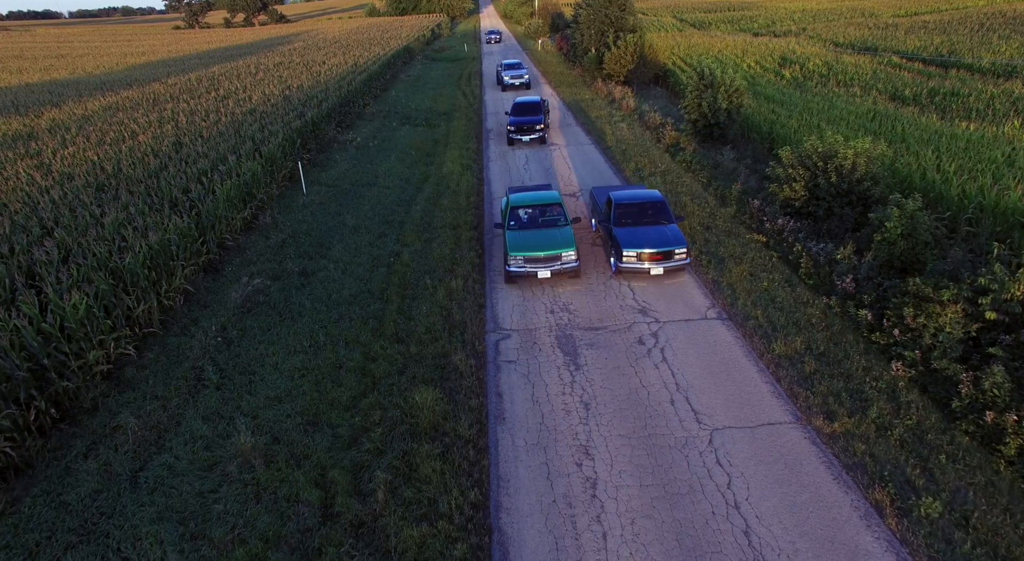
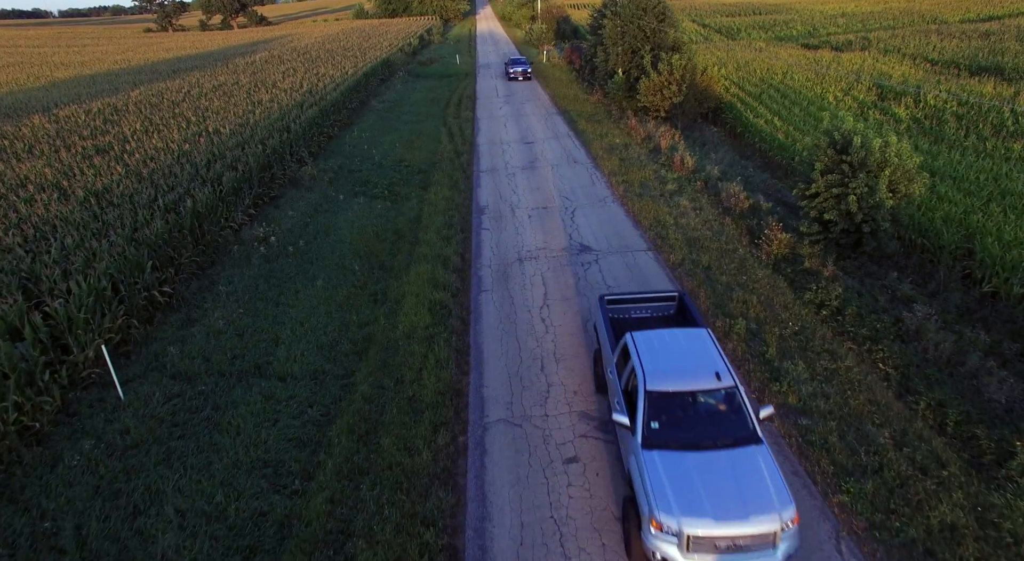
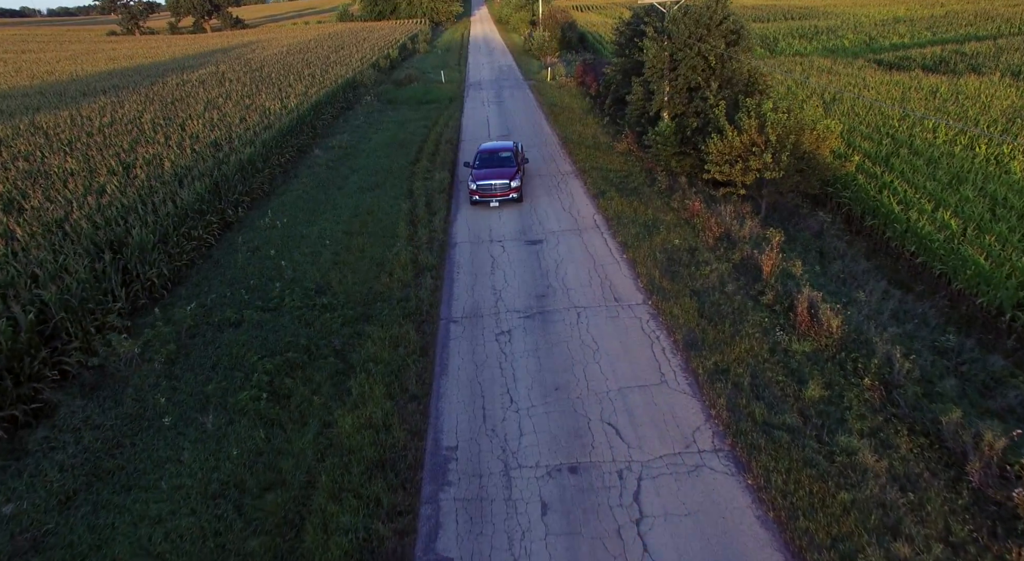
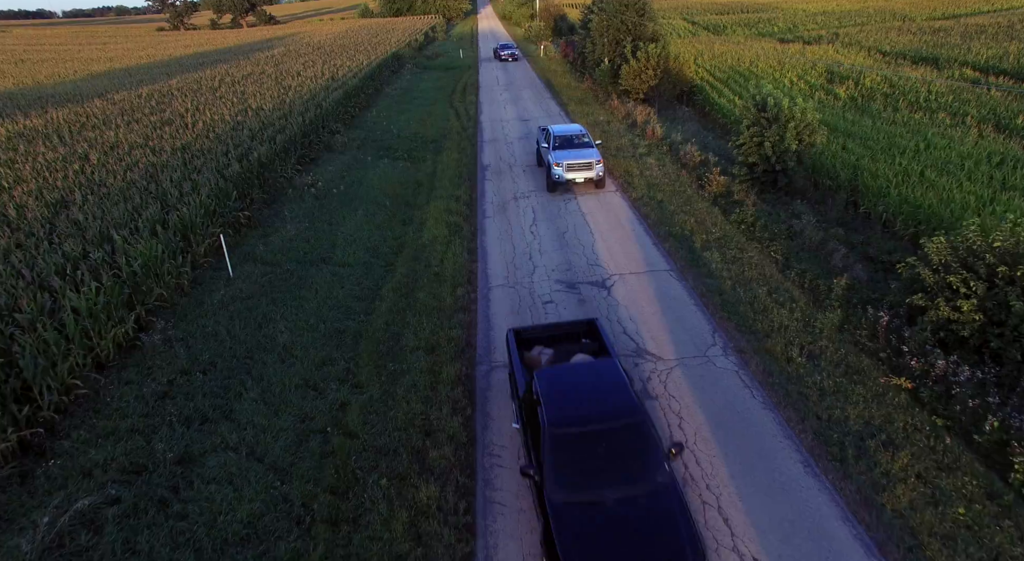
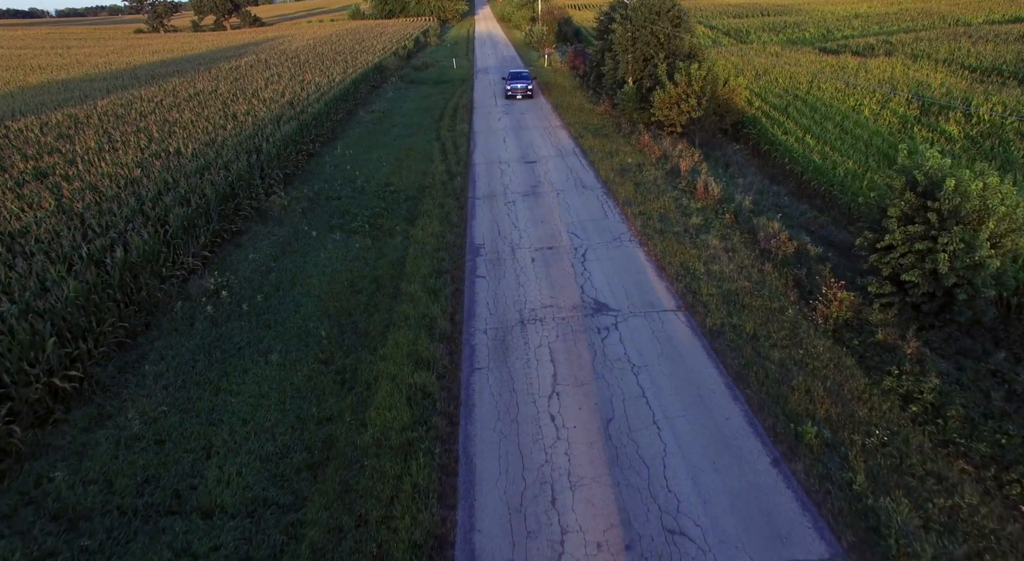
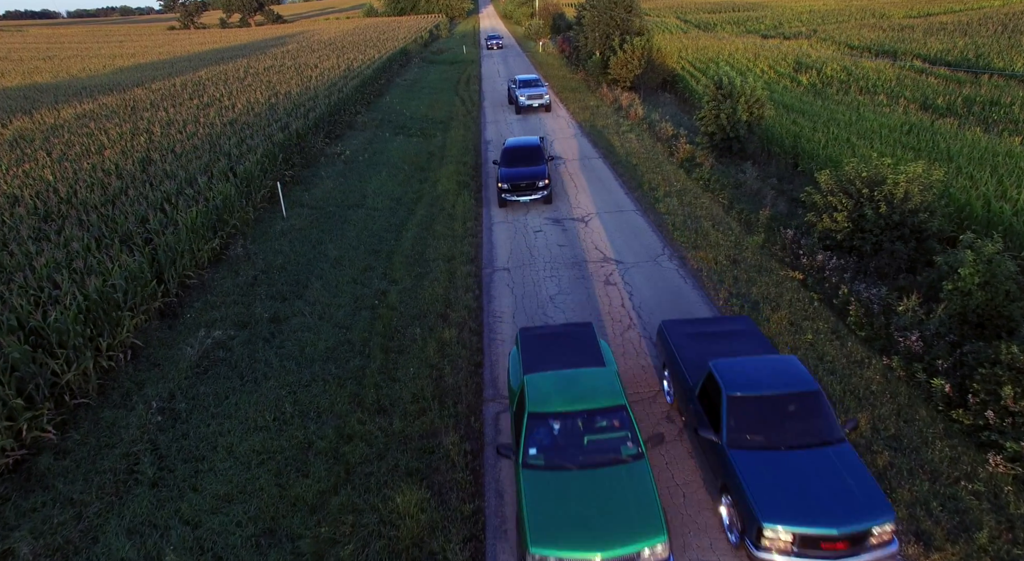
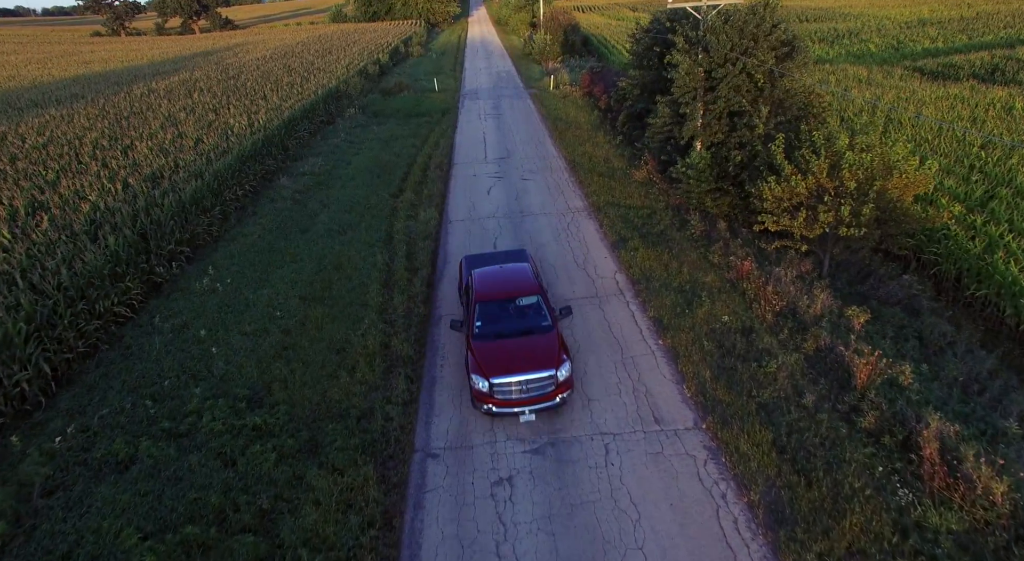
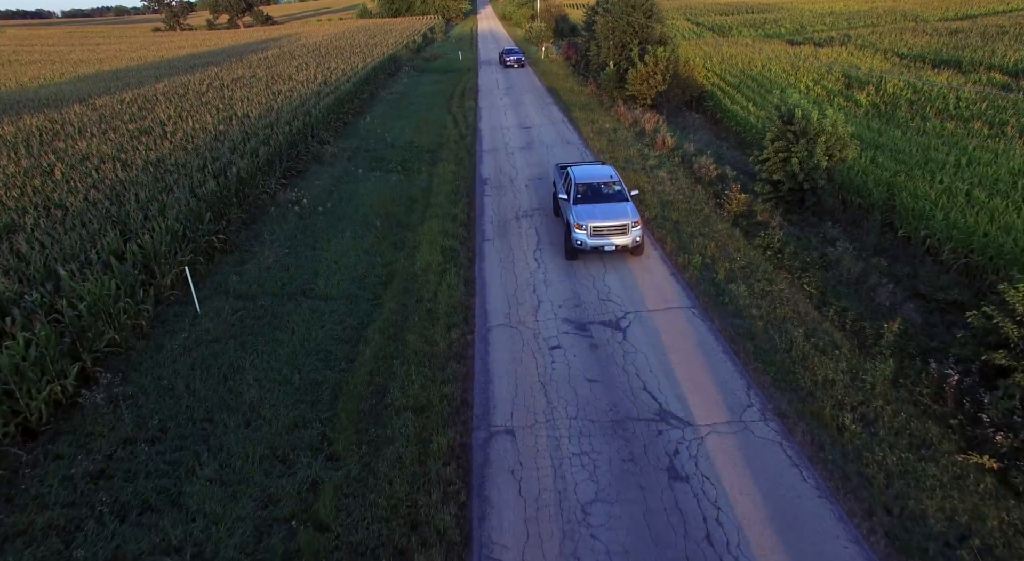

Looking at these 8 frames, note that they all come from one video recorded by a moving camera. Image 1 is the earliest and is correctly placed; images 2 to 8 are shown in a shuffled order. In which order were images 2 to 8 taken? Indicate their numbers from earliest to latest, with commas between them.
6, 4, 8, 2, 5, 3, 7
